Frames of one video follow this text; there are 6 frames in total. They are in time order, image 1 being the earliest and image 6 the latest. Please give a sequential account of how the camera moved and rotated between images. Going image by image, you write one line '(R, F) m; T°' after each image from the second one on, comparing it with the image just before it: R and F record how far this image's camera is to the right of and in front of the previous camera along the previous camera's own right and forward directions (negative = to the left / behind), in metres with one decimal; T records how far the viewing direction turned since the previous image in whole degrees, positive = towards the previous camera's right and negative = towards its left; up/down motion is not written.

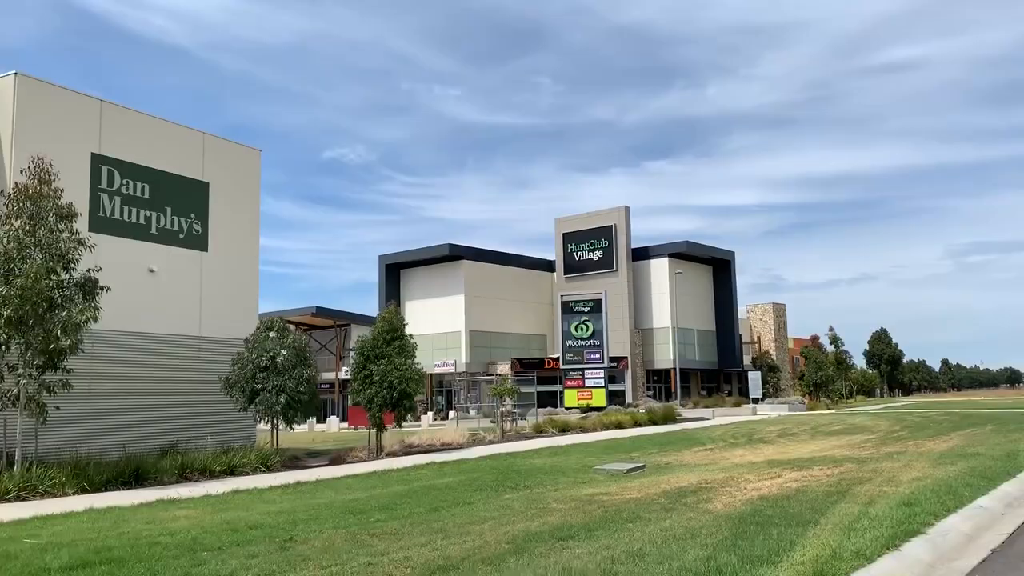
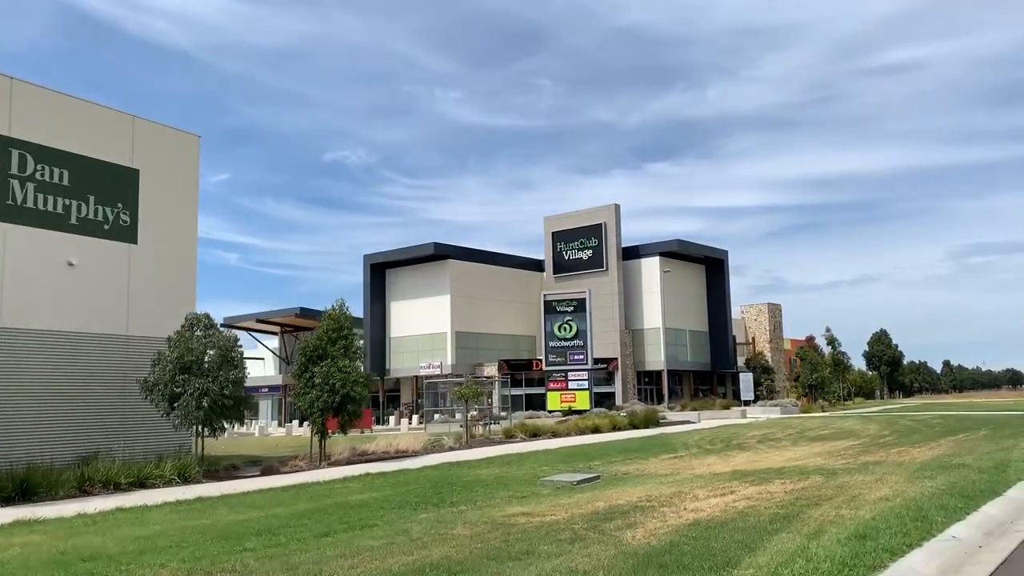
(+1.3, +1.8) m; 0°
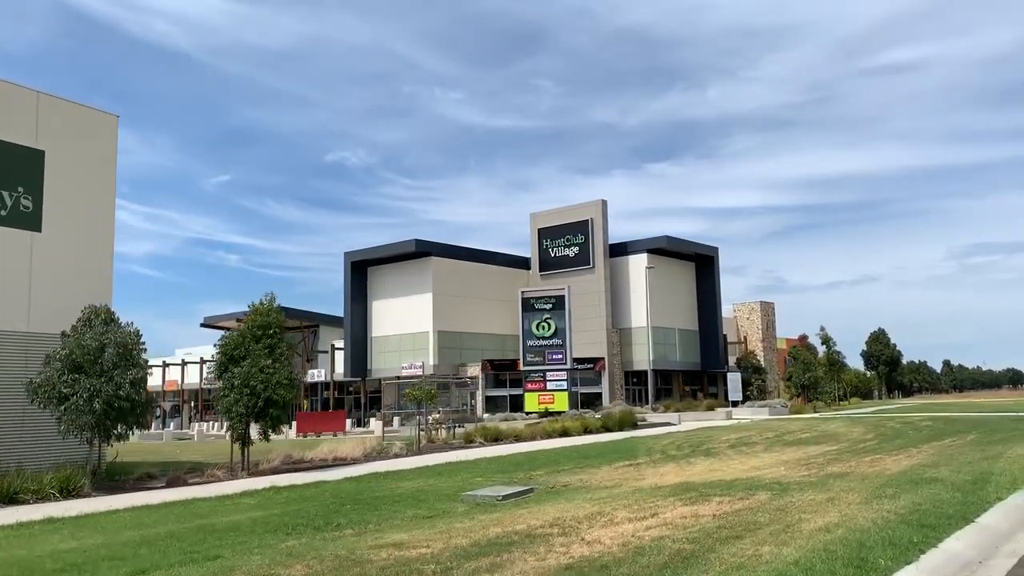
(+1.5, +2.0) m; 0°
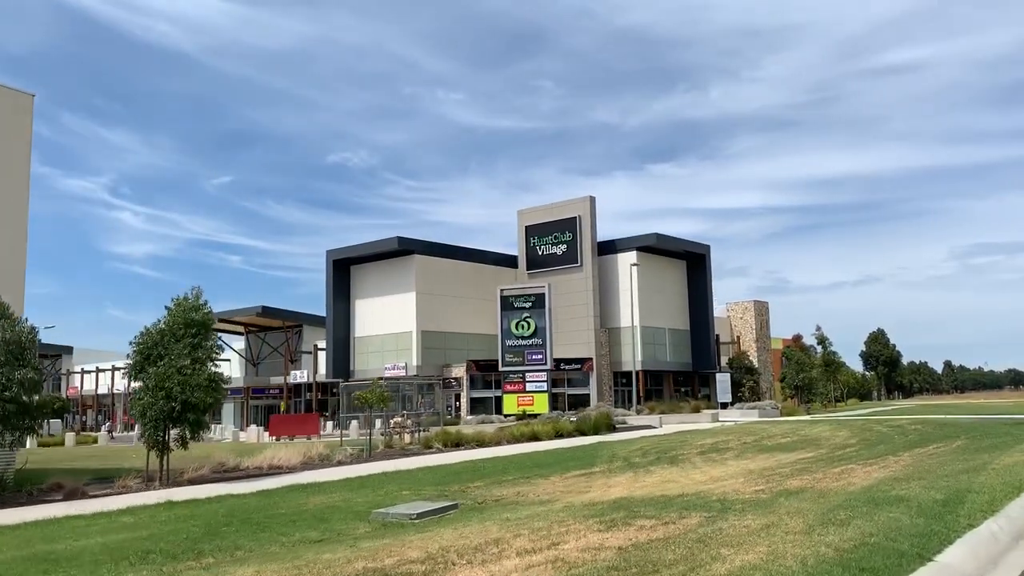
(+1.3, +1.7) m; 0°
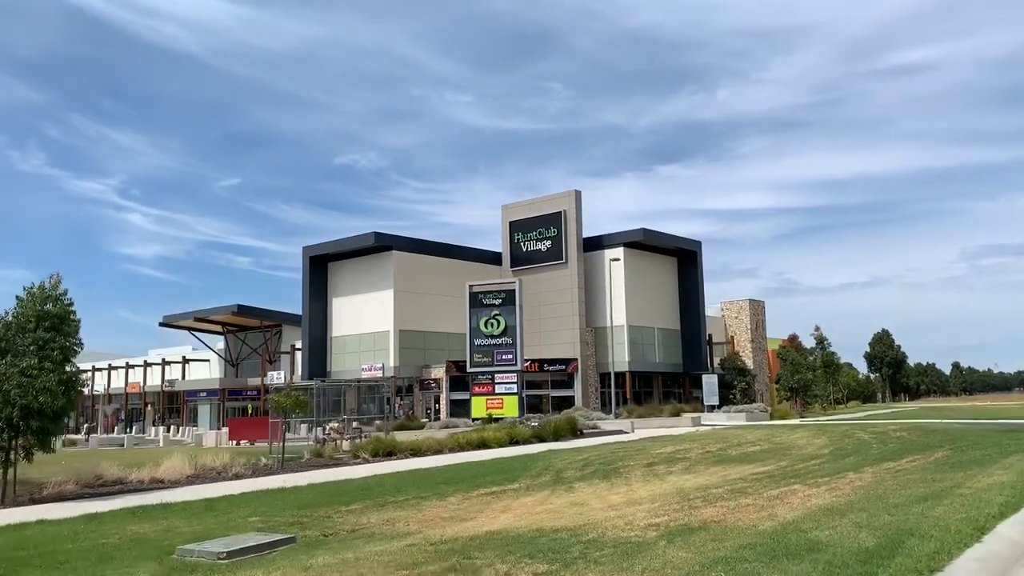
(+2.1, +2.6) m; 0°
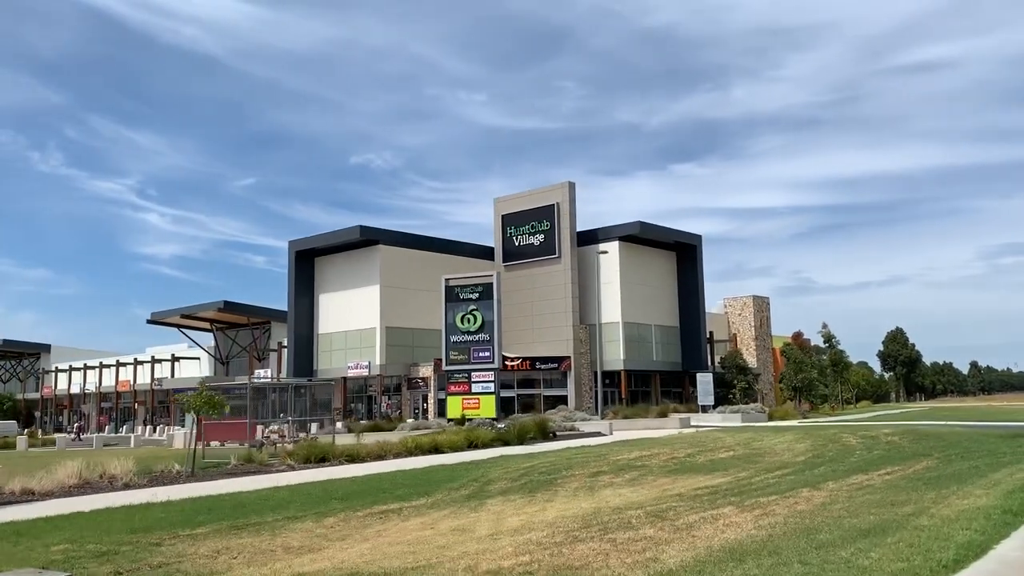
(+1.9, +2.4) m; -1°
